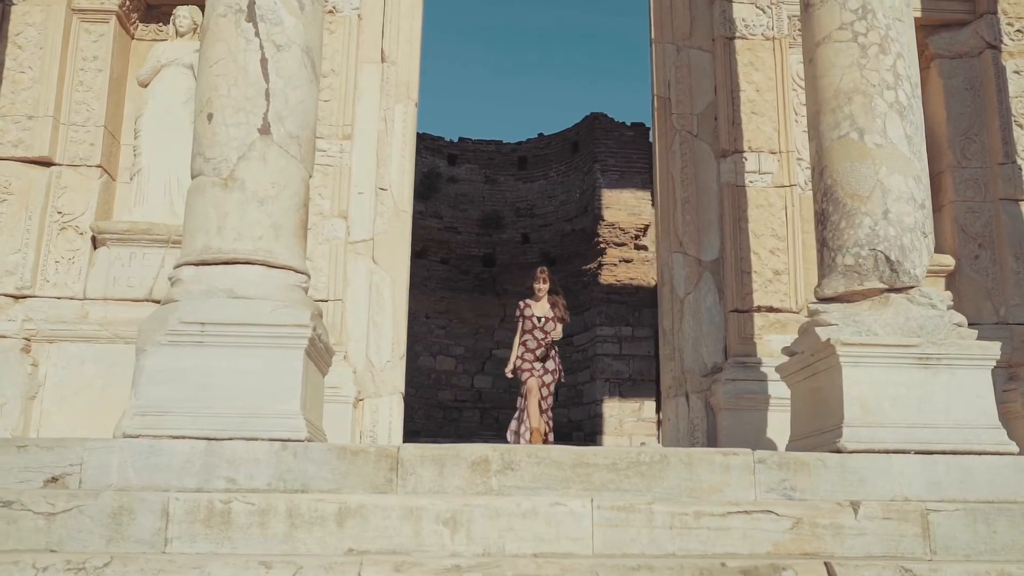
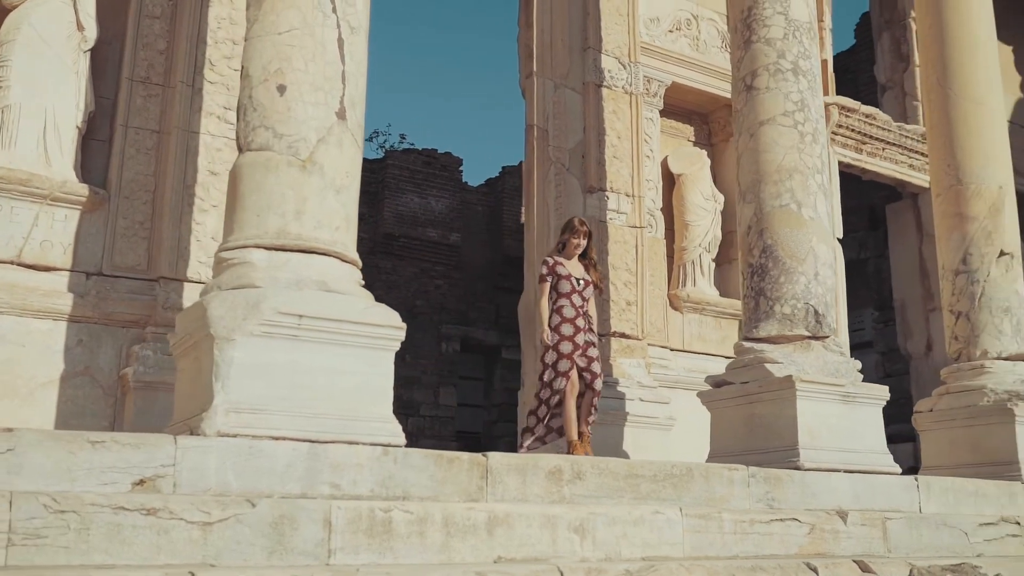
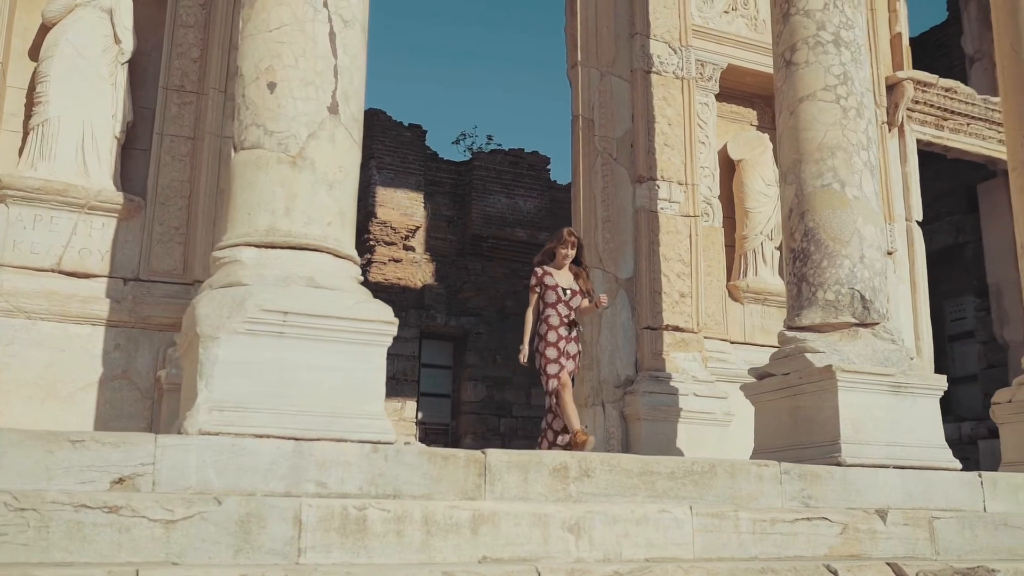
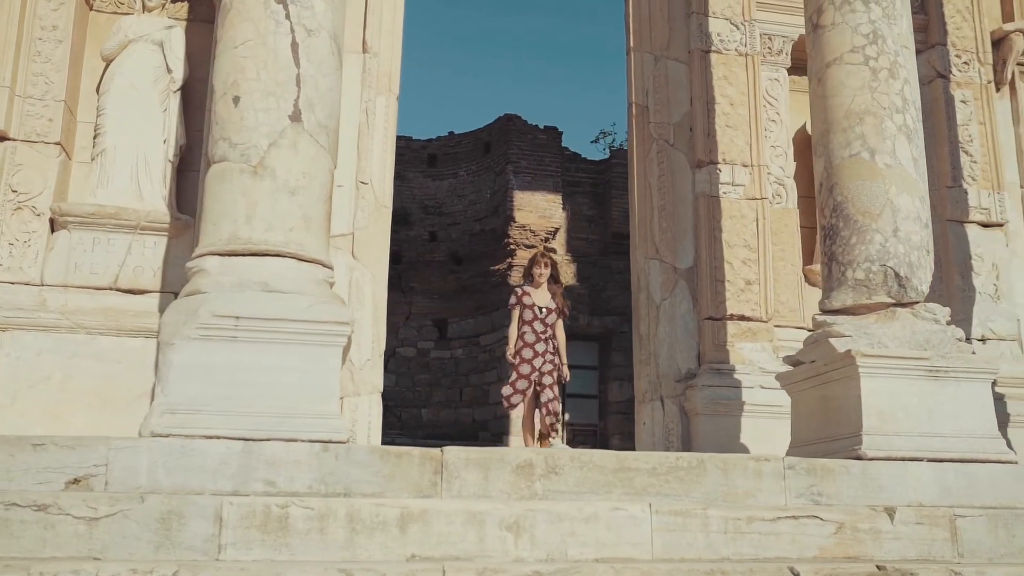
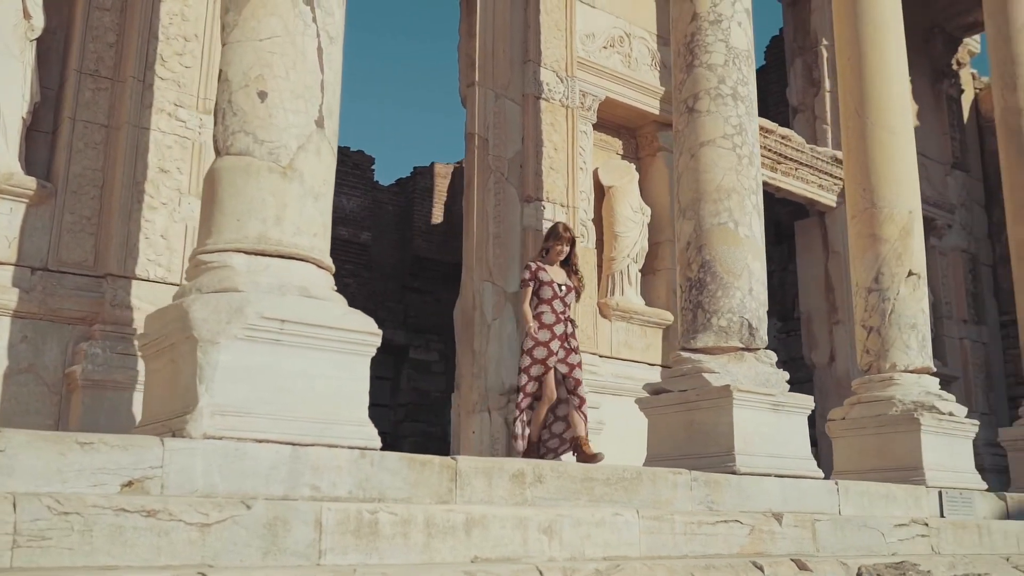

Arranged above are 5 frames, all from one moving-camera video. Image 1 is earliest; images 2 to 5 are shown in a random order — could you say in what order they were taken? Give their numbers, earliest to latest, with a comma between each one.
4, 3, 2, 5
